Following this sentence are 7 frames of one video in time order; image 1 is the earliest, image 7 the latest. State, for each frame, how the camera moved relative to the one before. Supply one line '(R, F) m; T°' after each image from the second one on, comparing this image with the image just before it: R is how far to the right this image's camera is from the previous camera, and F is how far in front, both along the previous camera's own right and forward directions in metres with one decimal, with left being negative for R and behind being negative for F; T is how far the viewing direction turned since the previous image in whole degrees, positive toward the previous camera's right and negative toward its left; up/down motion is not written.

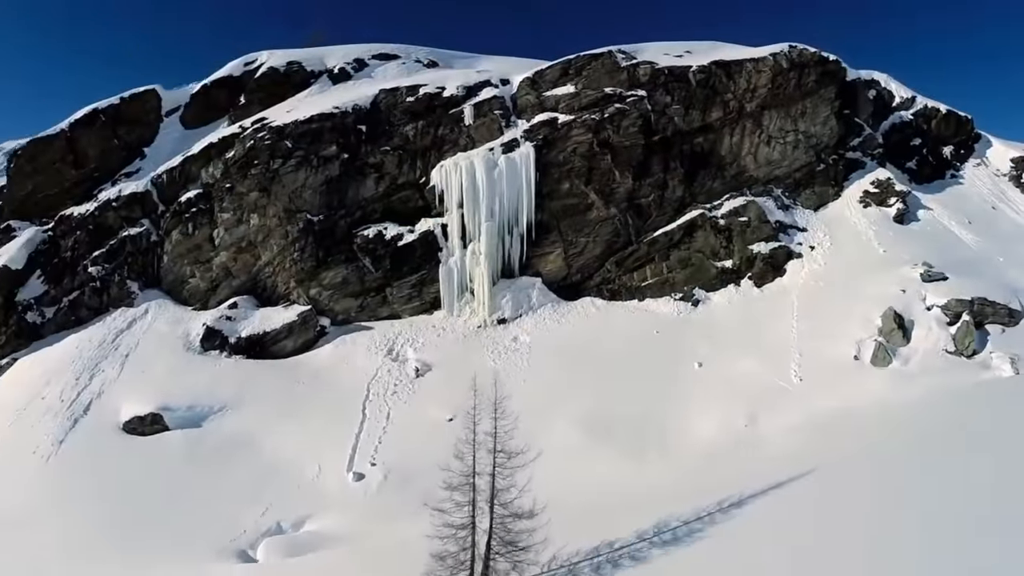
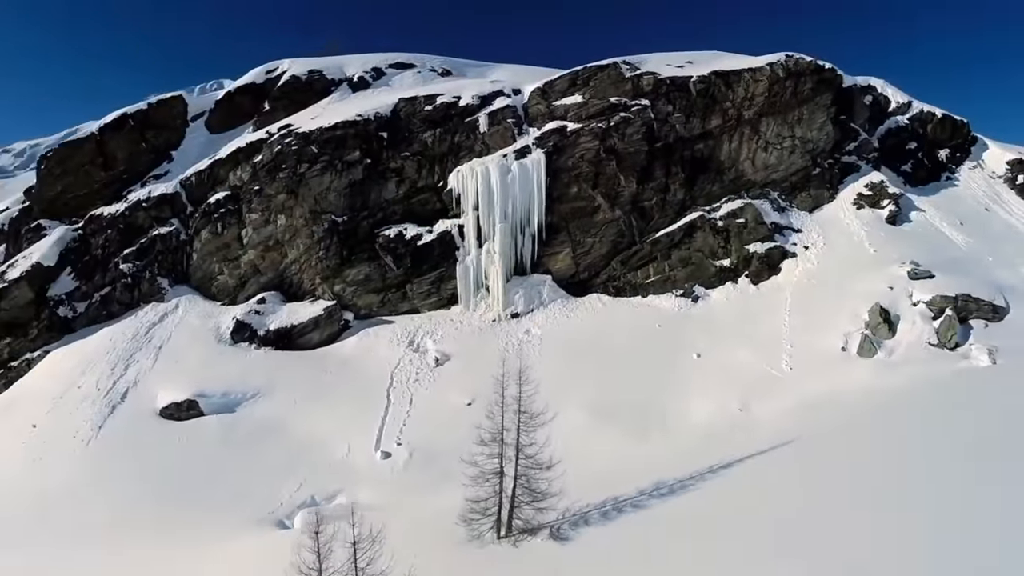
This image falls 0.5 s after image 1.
(-0.5, -1.6) m; 0°
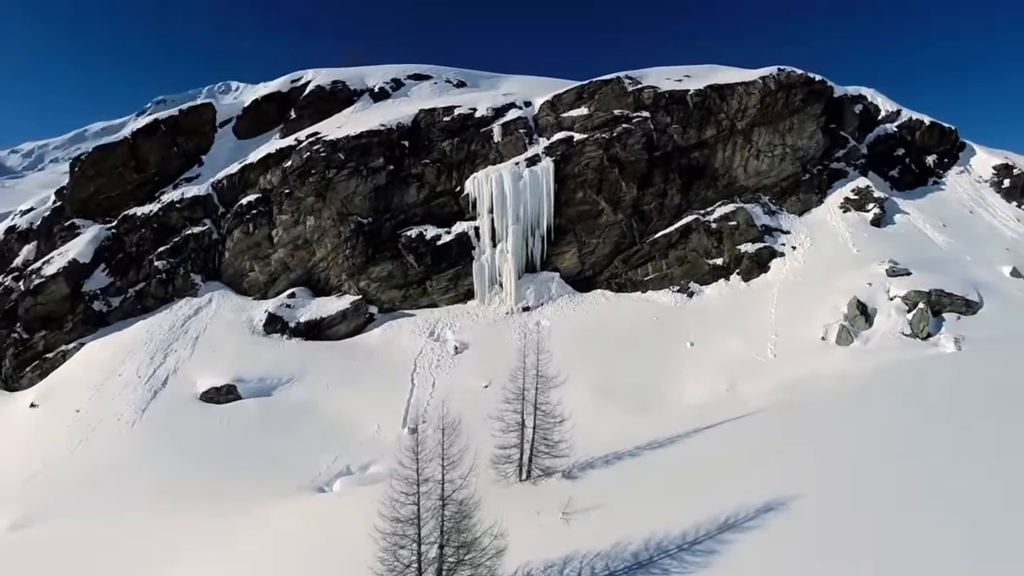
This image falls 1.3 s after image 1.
(-0.6, -2.3) m; 0°
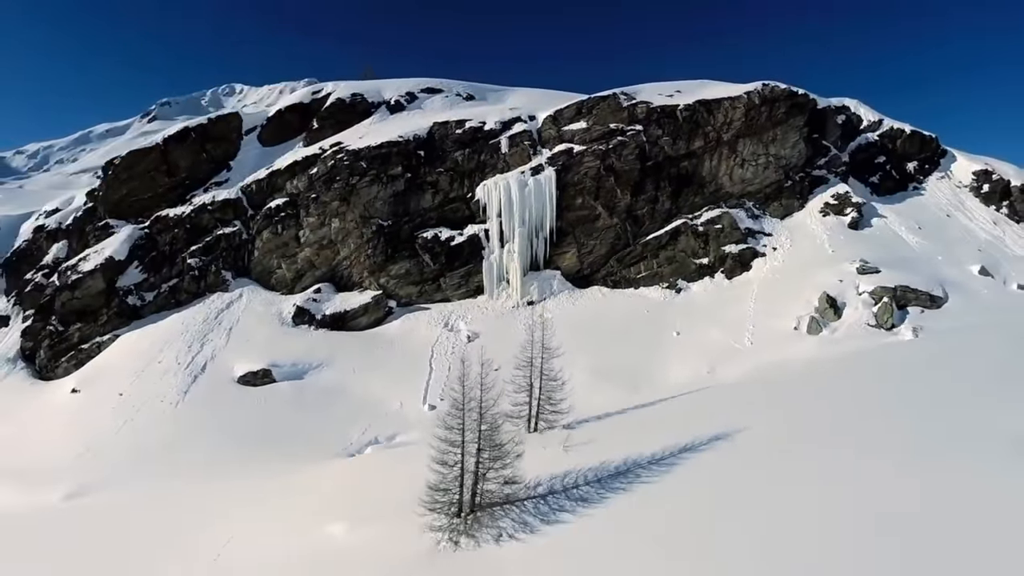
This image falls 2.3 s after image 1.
(-0.3, -3.0) m; 0°
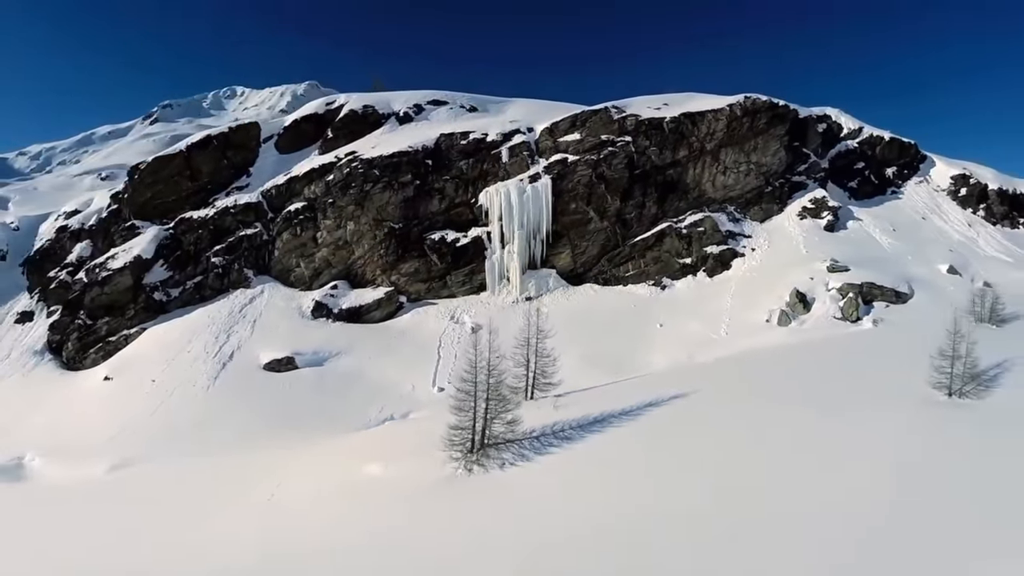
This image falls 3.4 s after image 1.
(0.0, -3.1) m; 0°
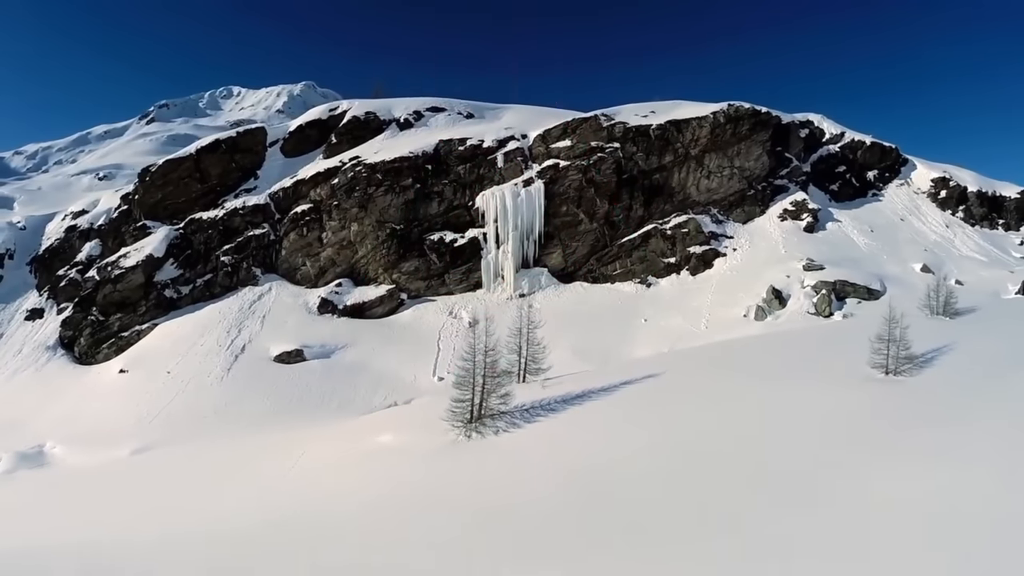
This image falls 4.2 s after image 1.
(+0.2, -2.2) m; 0°
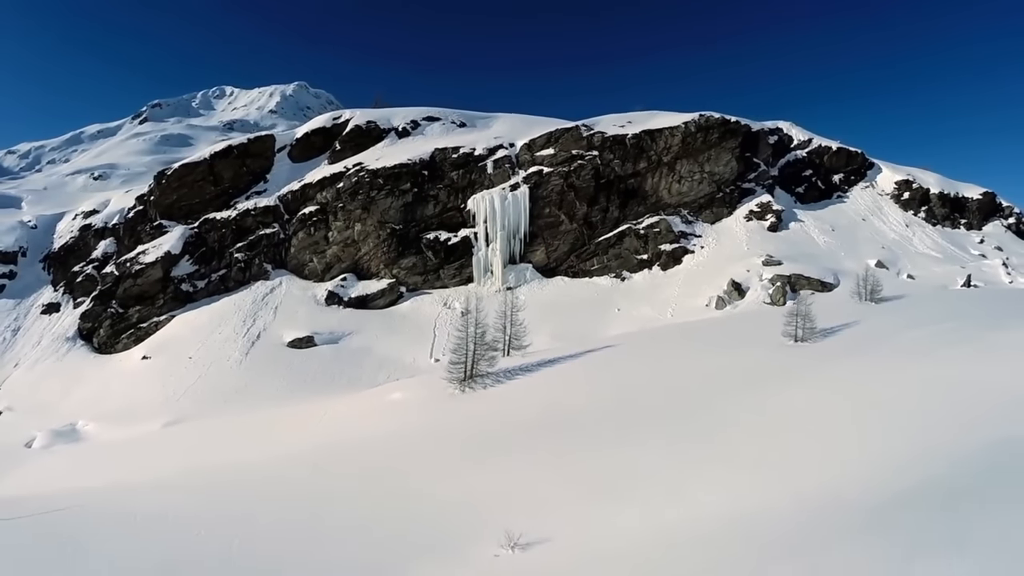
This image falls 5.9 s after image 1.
(+0.6, -4.2) m; +1°
